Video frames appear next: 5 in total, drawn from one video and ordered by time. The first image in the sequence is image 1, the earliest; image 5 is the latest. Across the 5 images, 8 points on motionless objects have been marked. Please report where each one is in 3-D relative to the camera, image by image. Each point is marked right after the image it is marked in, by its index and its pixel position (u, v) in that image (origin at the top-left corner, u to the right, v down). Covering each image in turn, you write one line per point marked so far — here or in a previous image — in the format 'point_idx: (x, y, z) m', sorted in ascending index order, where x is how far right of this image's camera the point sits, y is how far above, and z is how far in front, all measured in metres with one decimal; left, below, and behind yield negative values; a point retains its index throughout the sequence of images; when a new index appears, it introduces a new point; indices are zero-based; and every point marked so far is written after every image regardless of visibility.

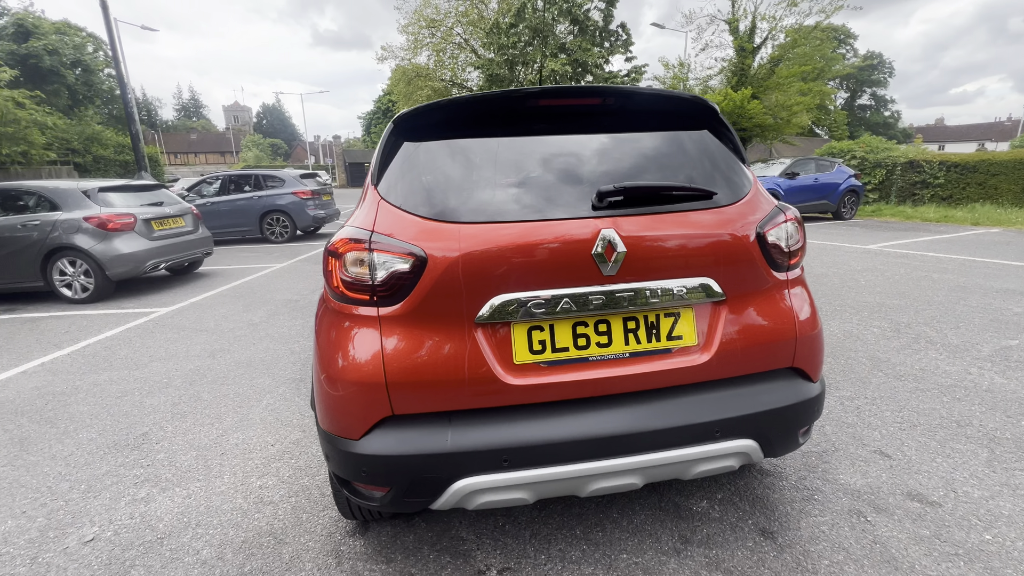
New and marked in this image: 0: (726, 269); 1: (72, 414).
0: (+0.7, +0.1, +1.5) m
1: (-3.1, -0.9, +3.1) m
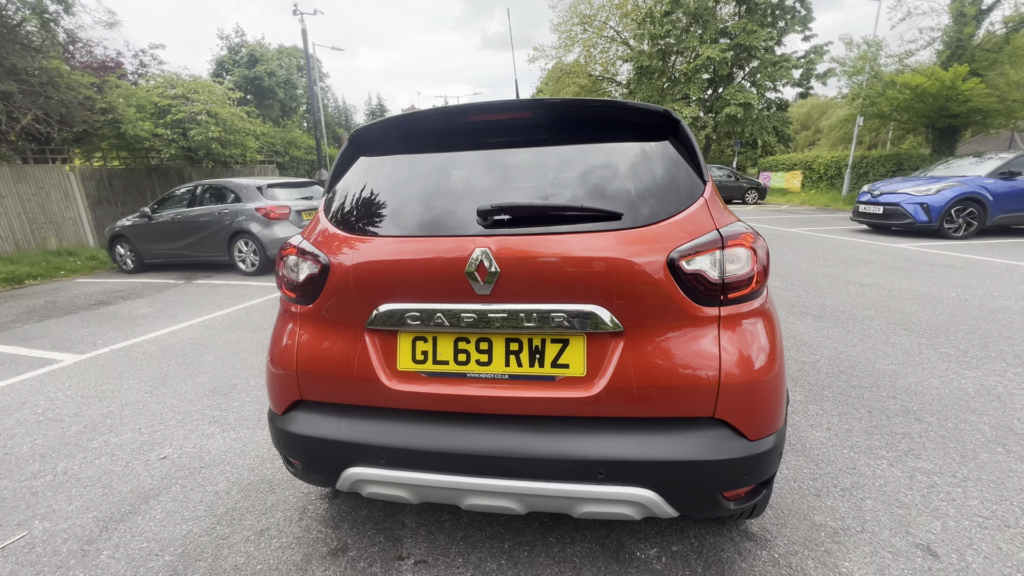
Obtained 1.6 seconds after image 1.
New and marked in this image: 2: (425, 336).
0: (+0.3, 0.0, +1.4) m
1: (-2.8, -0.7, +4.1) m
2: (-0.3, -0.2, +1.5) m
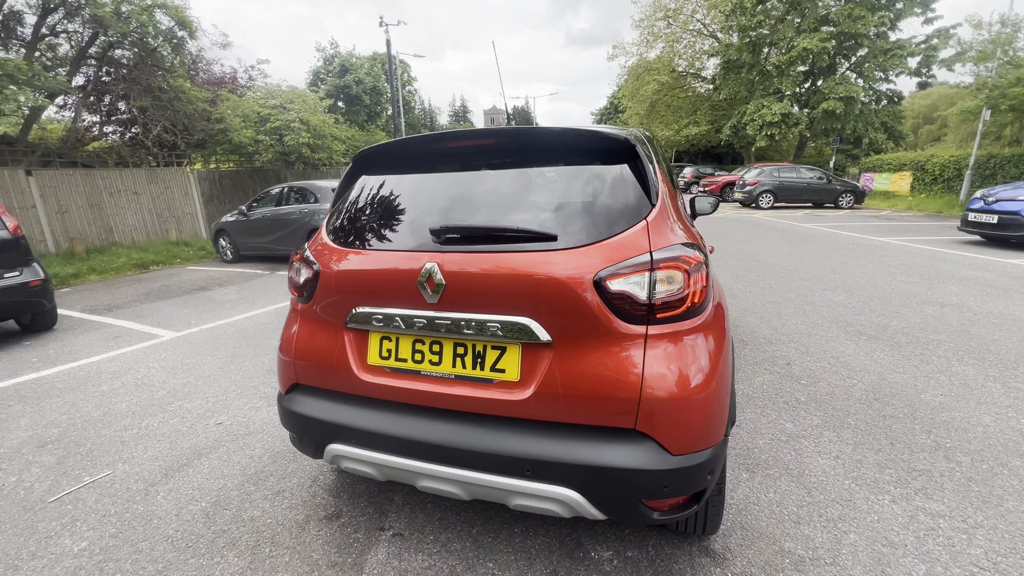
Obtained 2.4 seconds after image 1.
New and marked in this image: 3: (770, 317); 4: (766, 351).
0: (+0.1, -0.1, +1.5) m
1: (-2.6, -0.6, +4.7) m
2: (-0.5, -0.2, +1.7) m
3: (+2.9, -0.3, +5.1) m
4: (+2.3, -0.6, +4.1) m
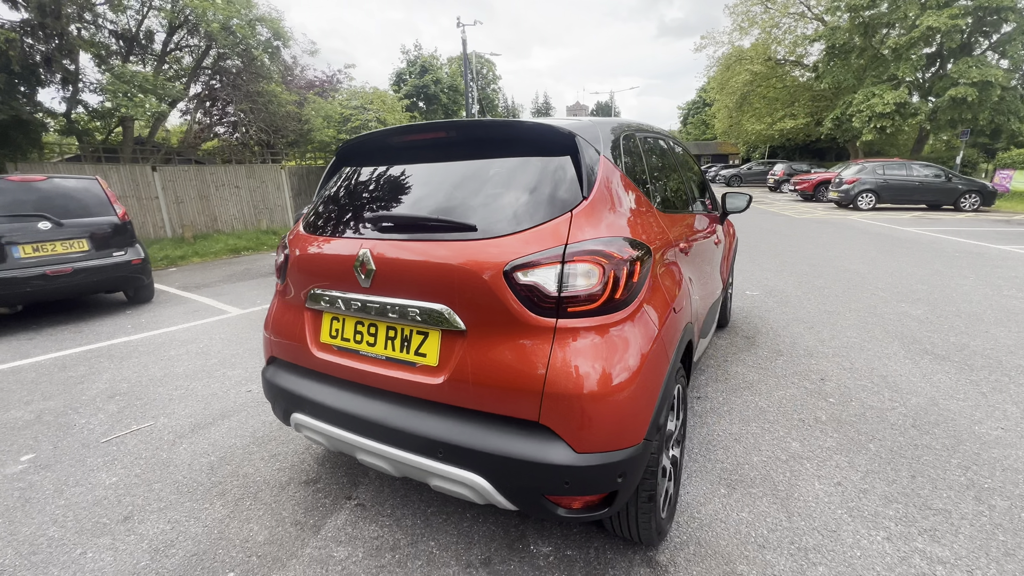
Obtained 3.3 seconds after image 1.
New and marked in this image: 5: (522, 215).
0: (-0.2, -0.1, +1.6) m
1: (-2.3, -0.4, +5.2) m
2: (-0.7, -0.1, +1.9) m
3: (+3.2, -0.4, +4.6) m
4: (+2.4, -0.6, +3.8) m
5: (+0.1, +0.3, +1.6) m
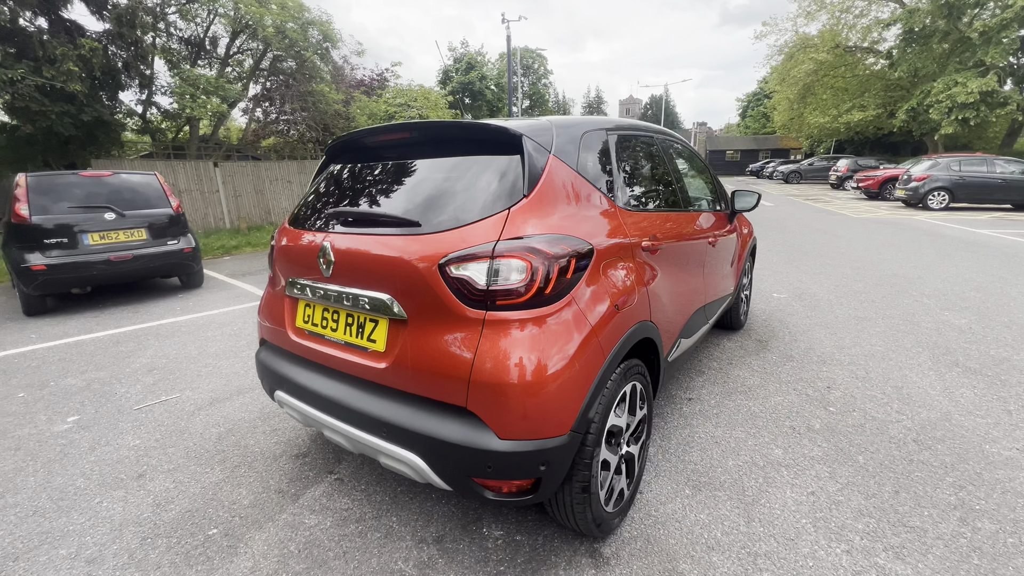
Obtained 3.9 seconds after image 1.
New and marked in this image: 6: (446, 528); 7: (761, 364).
0: (-0.4, 0.0, +1.7) m
1: (-2.2, -0.3, +5.5) m
2: (-0.9, -0.1, +2.0) m
3: (+3.2, -0.4, +4.3) m
4: (+2.4, -0.7, +3.6) m
5: (-0.1, +0.3, +1.7) m
6: (-0.3, -1.1, +2.1) m
7: (+2.1, -0.6, +3.7) m
